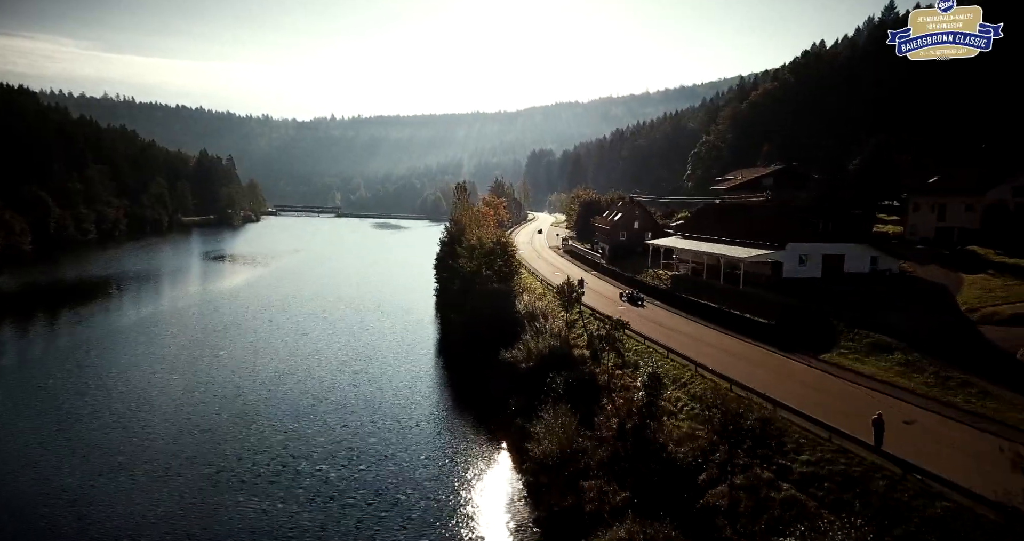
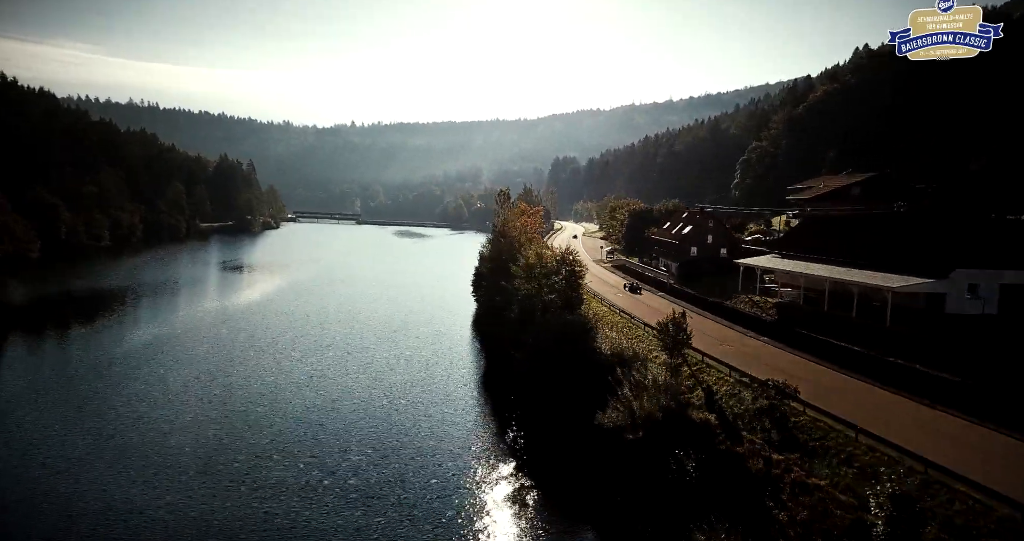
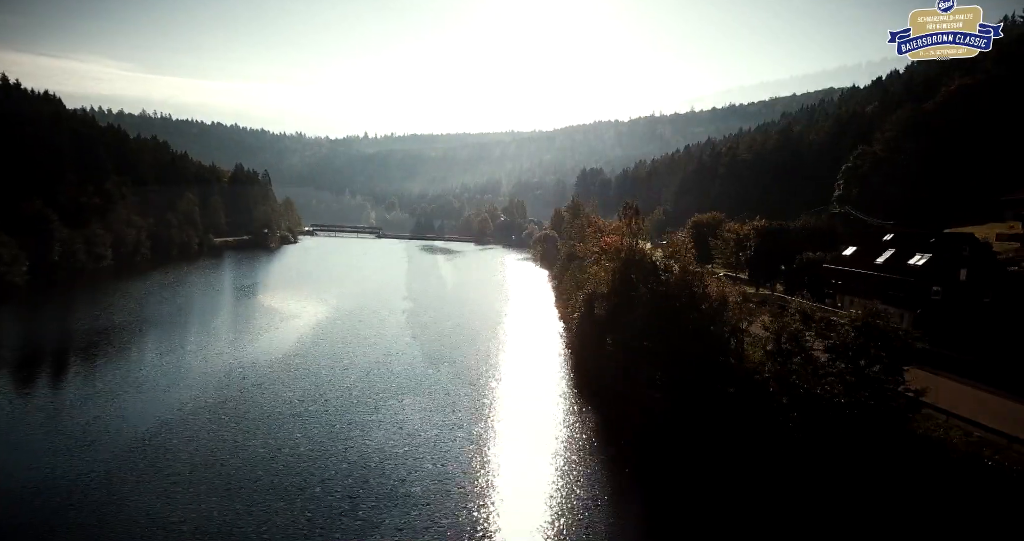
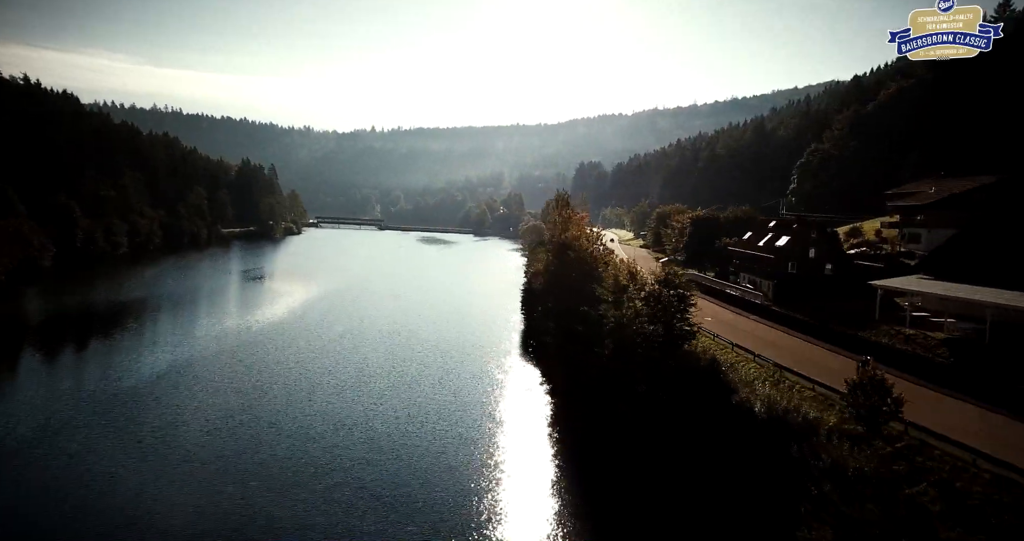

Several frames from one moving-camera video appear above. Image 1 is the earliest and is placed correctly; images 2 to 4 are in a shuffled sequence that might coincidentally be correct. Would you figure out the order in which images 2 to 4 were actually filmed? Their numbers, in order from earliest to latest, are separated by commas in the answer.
2, 4, 3
